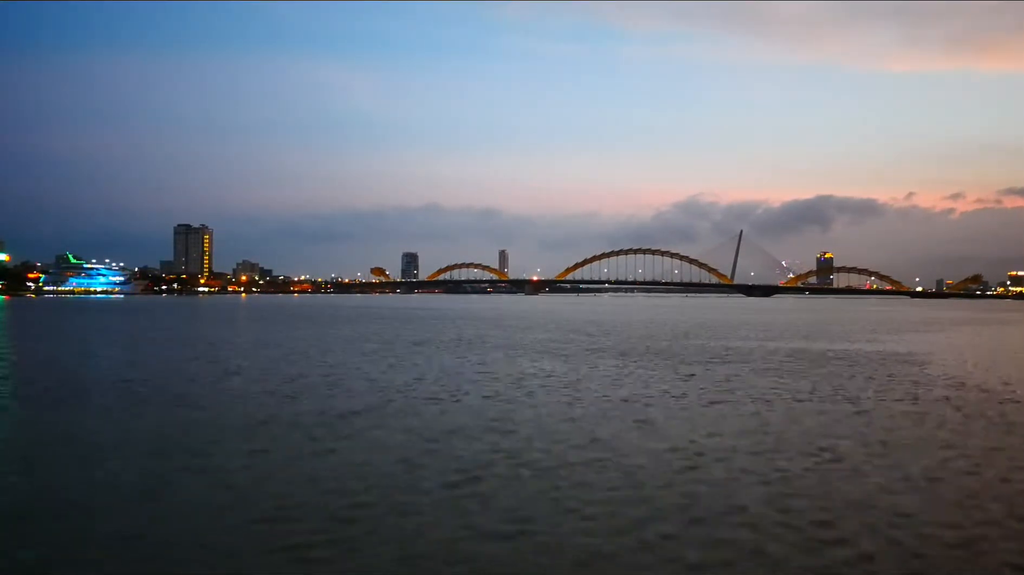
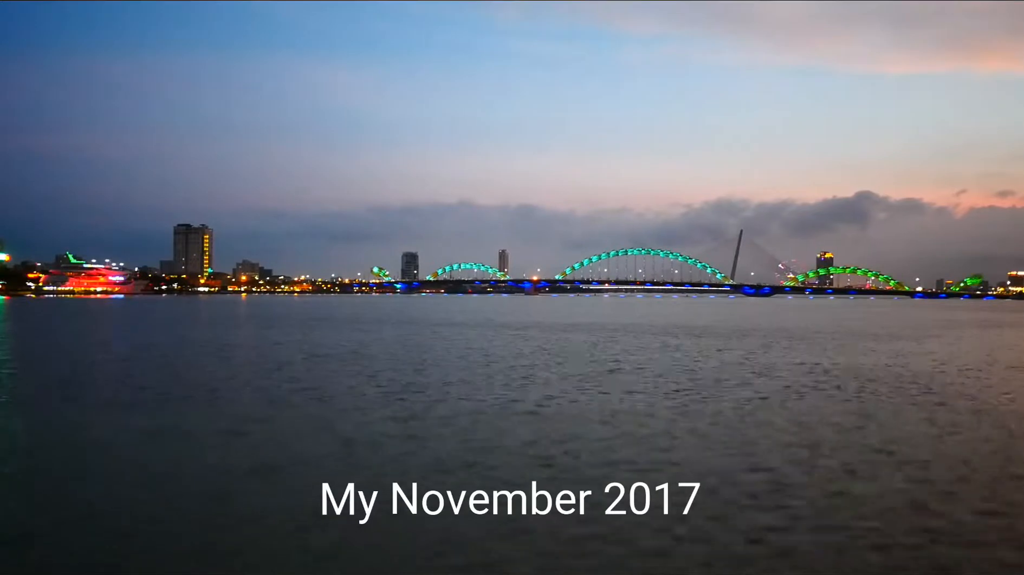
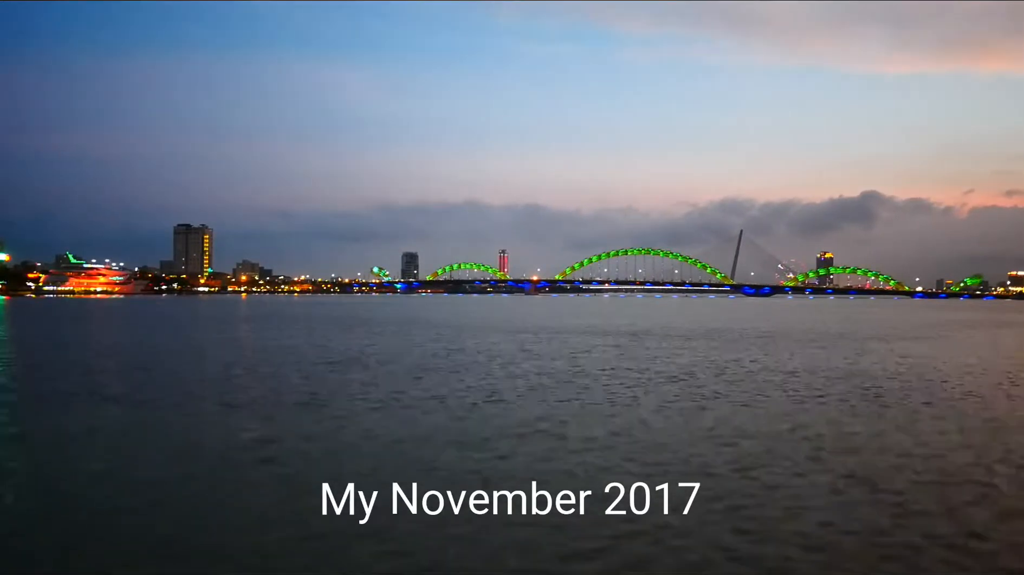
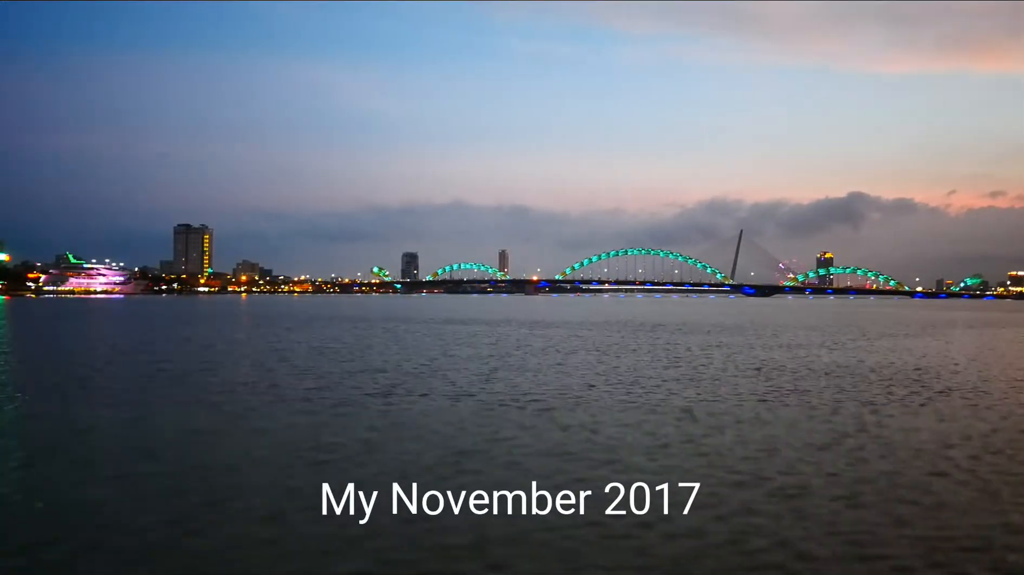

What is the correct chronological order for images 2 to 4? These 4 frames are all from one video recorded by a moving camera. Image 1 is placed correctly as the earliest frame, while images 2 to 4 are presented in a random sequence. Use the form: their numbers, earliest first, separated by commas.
4, 2, 3
